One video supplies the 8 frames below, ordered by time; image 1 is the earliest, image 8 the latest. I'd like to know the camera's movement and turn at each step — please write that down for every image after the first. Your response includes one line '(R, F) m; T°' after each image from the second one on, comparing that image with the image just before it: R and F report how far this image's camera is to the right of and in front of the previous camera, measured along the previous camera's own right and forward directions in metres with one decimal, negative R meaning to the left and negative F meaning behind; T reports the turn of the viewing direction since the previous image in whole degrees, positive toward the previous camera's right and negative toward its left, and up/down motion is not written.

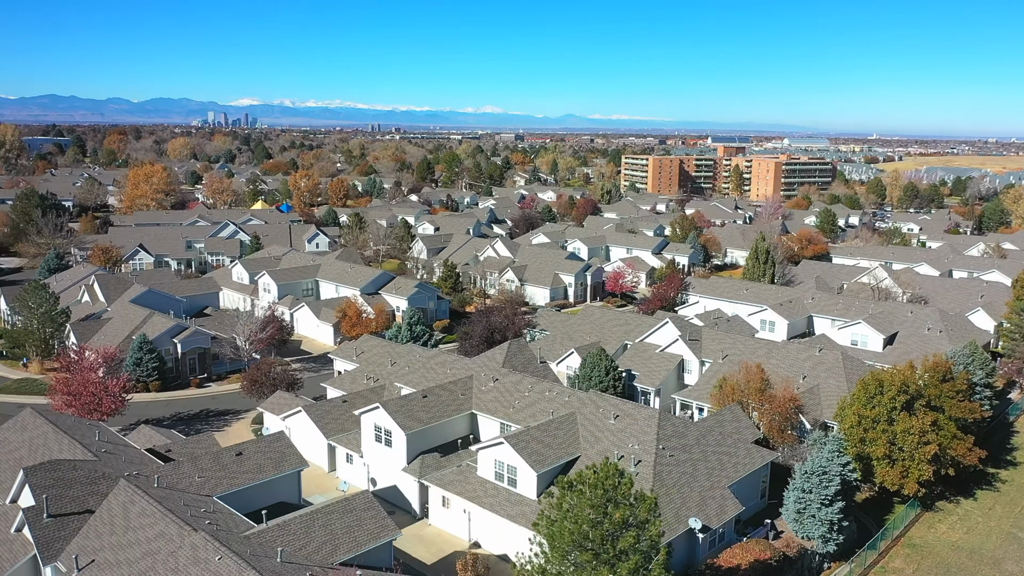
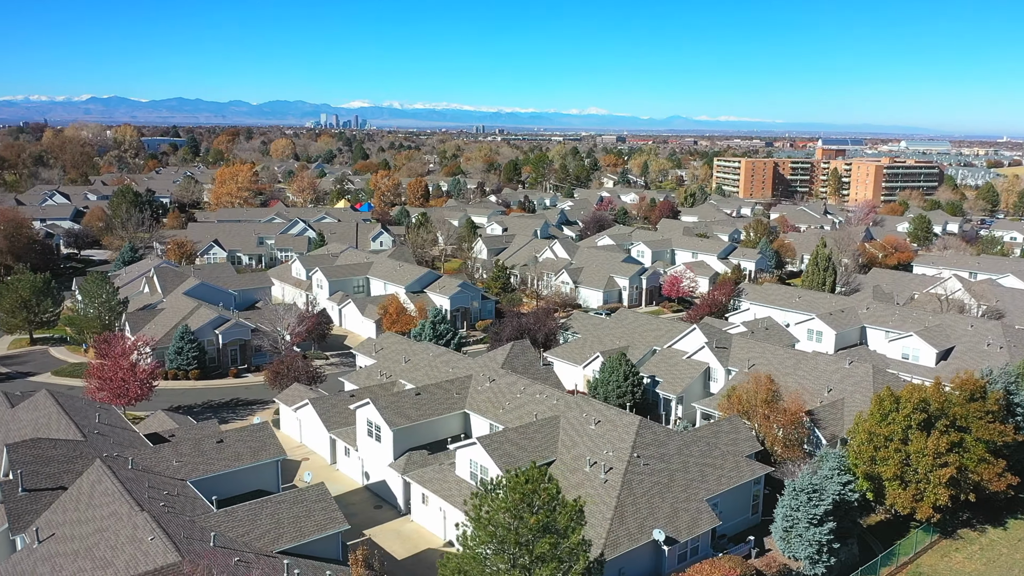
(+3.4, +0.3) m; -7°
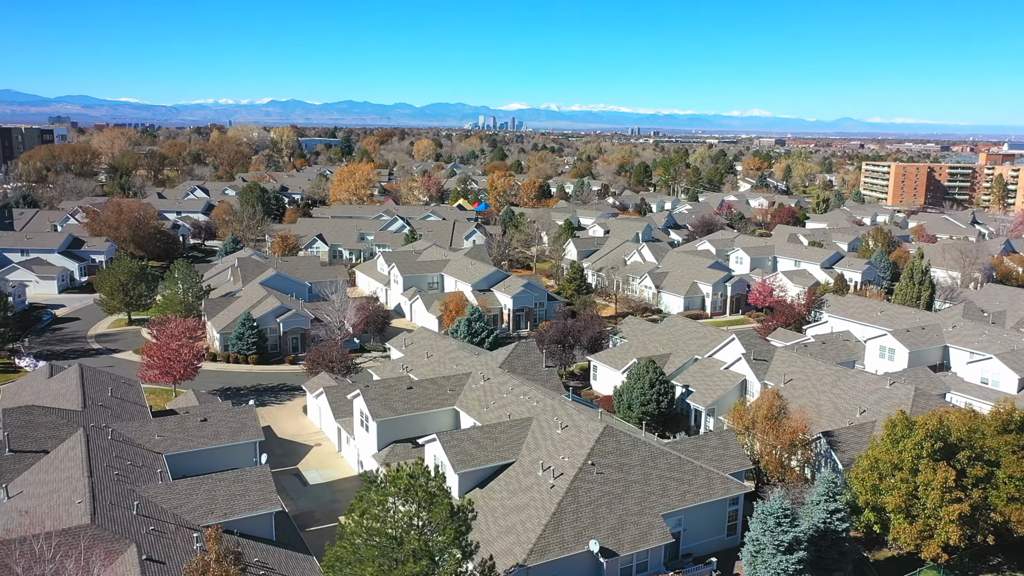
(+5.1, +0.5) m; -11°
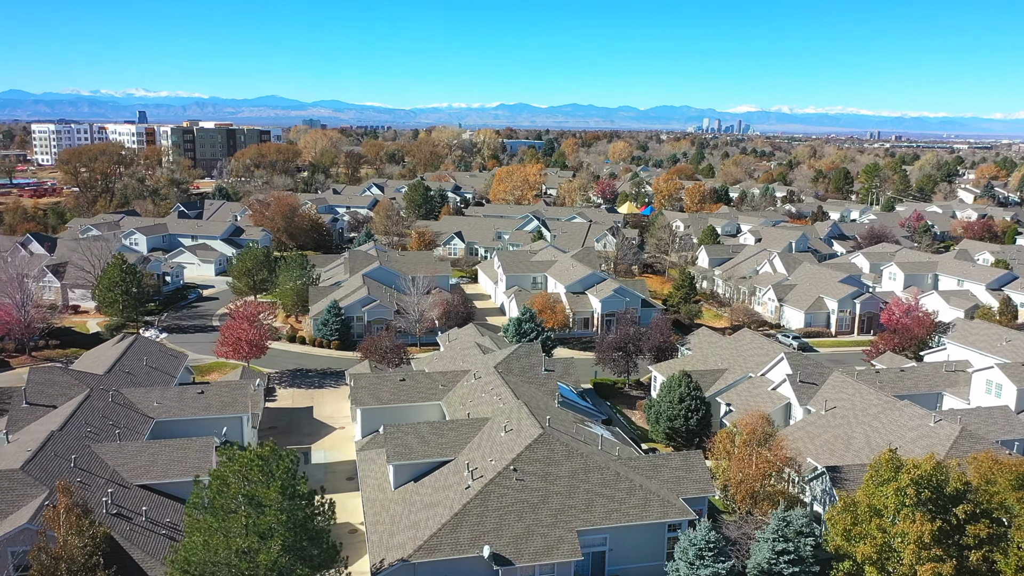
(+7.3, +1.1) m; -15°
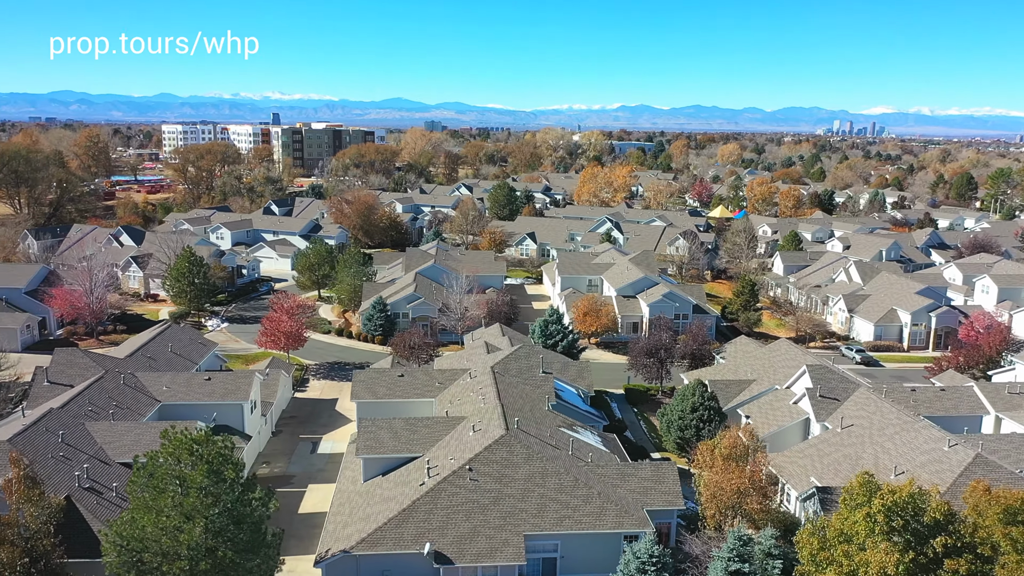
(+4.0, +0.4) m; -8°
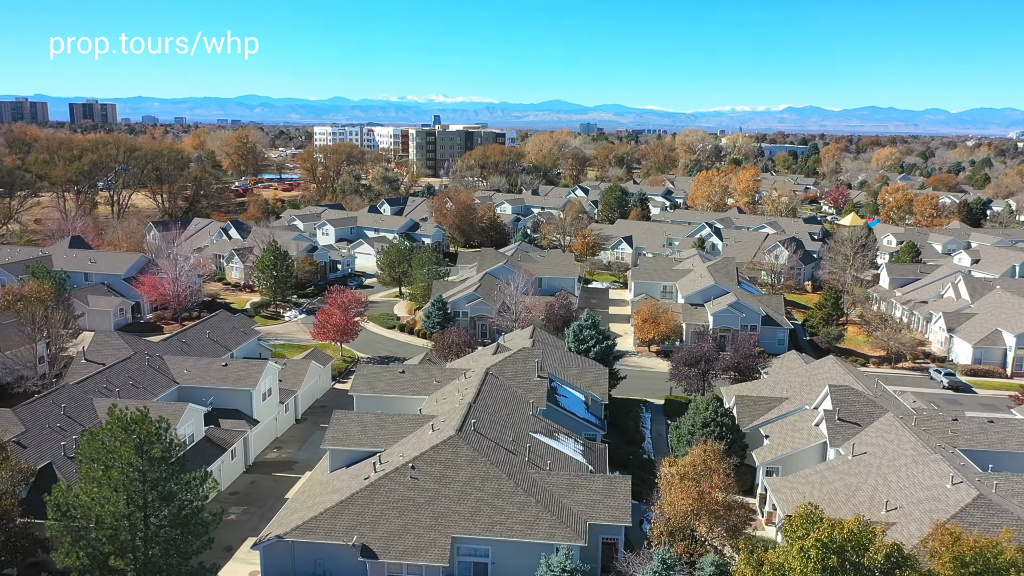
(+5.3, +0.6) m; -11°
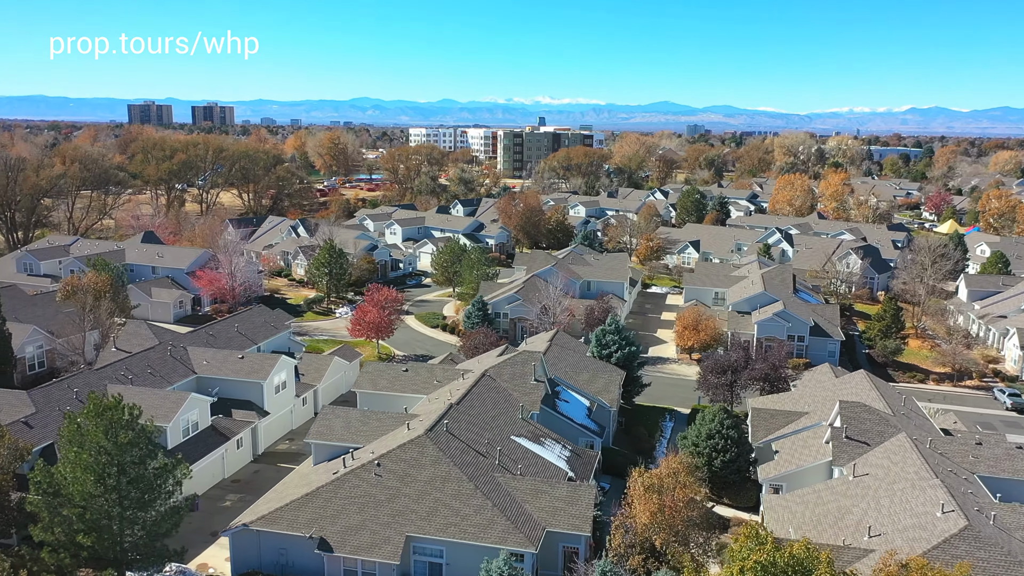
(+3.5, +0.3) m; -7°
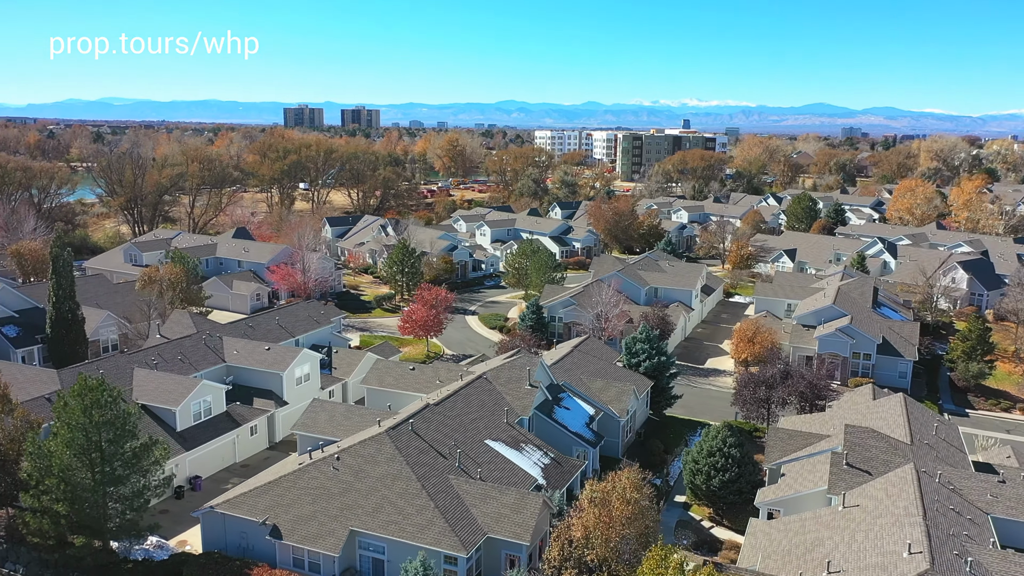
(+4.8, +0.5) m; -10°
